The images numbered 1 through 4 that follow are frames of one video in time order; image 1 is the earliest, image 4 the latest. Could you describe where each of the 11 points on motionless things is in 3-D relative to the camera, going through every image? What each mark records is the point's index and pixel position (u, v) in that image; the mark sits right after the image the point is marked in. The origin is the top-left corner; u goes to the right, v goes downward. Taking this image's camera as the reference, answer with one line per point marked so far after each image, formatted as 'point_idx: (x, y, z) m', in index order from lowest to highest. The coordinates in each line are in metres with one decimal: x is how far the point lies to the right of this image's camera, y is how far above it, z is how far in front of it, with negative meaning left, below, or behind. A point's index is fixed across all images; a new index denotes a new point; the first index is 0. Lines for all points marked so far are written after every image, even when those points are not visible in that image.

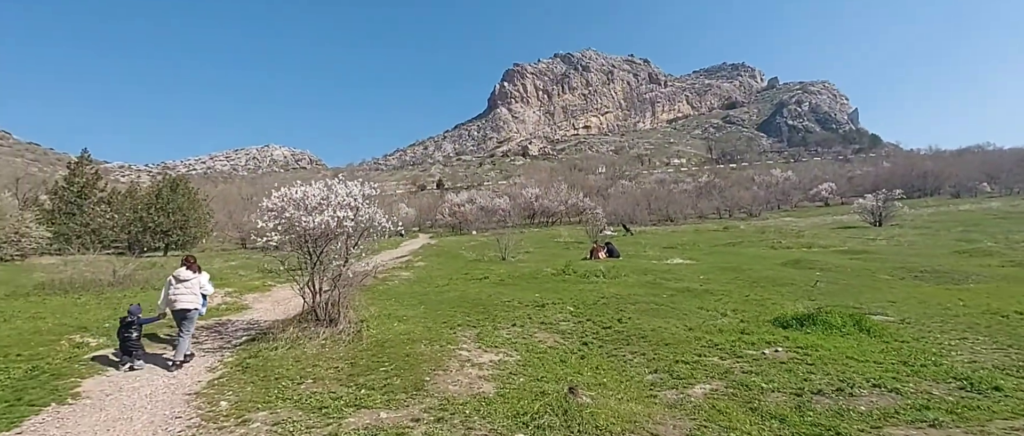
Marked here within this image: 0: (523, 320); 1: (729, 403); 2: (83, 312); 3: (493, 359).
0: (+0.3, -3.1, +14.0) m
1: (+3.2, -2.7, +6.8) m
2: (-14.7, -3.2, +16.1) m
3: (-0.4, -3.1, +10.2) m
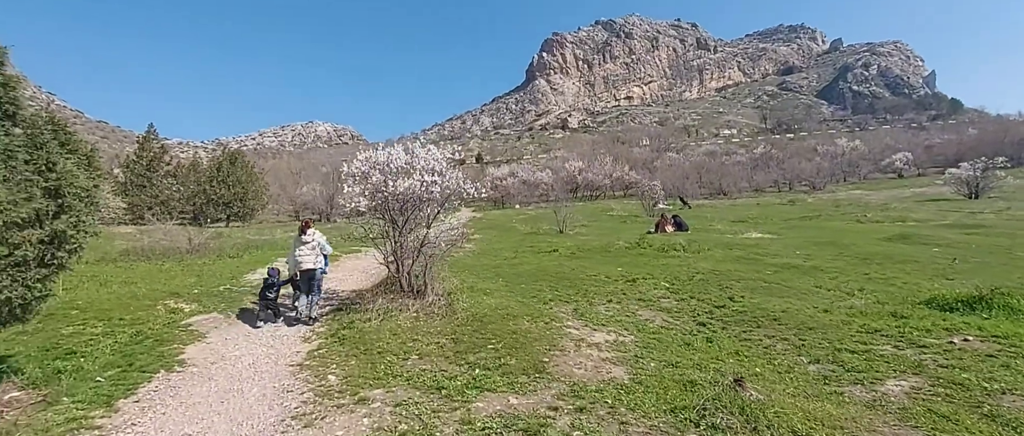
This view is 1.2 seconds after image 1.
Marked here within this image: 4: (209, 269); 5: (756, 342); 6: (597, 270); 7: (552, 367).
0: (+2.9, -2.1, +12.9) m
1: (+5.1, -2.2, +5.5) m
2: (-11.9, -2.1, +16.3) m
3: (+1.8, -2.4, +9.2) m
4: (-11.9, -2.0, +18.3) m
5: (+4.5, -2.3, +8.7) m
6: (+2.9, -1.8, +16.4) m
7: (+0.7, -2.4, +7.6) m
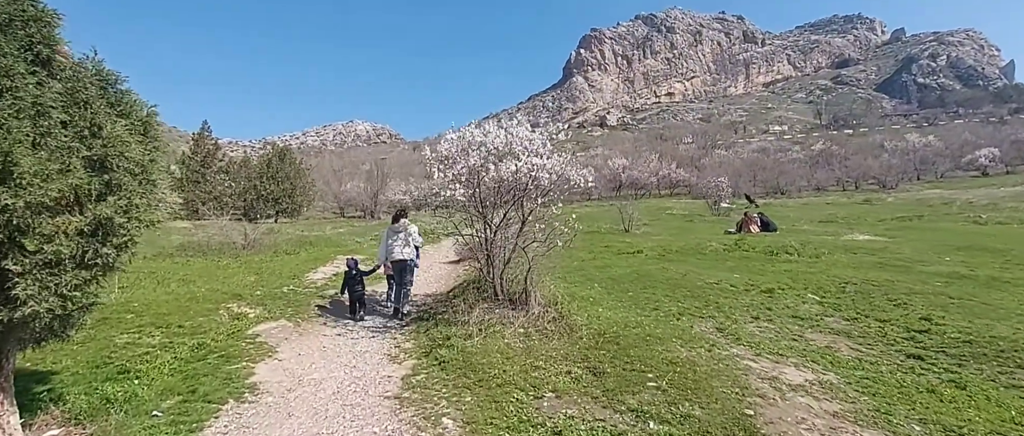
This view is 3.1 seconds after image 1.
0: (+5.5, -2.0, +10.3) m
1: (+7.2, -2.2, +2.8) m
2: (-9.0, -1.9, +14.9) m
3: (+4.2, -2.3, +6.7) m
4: (-8.8, -1.7, +16.9) m
5: (+6.8, -2.2, +6.0) m
6: (+5.8, -1.7, +13.9) m
7: (+2.9, -2.3, +5.2) m
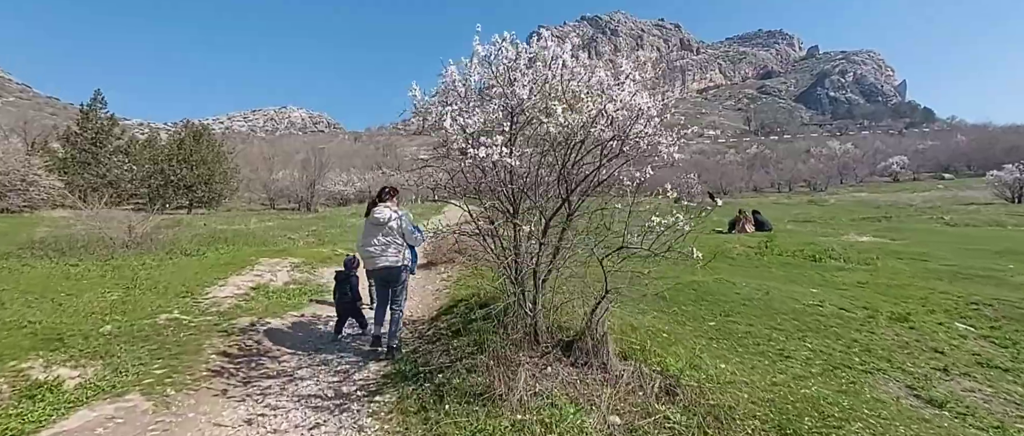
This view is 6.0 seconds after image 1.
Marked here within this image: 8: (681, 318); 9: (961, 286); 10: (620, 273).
0: (+6.1, -2.0, +6.8) m
1: (+8.7, -2.2, -0.5) m
2: (-8.8, -1.5, +9.5) m
3: (+5.2, -2.2, +3.0) m
4: (-8.9, -1.4, +11.5) m
5: (+7.9, -2.2, +2.6) m
6: (+6.0, -1.6, +10.3) m
7: (+4.1, -2.3, +1.4) m
8: (+3.0, -1.8, +8.3) m
9: (+10.5, -1.5, +11.0) m
10: (+1.2, -0.7, +6.5) m
